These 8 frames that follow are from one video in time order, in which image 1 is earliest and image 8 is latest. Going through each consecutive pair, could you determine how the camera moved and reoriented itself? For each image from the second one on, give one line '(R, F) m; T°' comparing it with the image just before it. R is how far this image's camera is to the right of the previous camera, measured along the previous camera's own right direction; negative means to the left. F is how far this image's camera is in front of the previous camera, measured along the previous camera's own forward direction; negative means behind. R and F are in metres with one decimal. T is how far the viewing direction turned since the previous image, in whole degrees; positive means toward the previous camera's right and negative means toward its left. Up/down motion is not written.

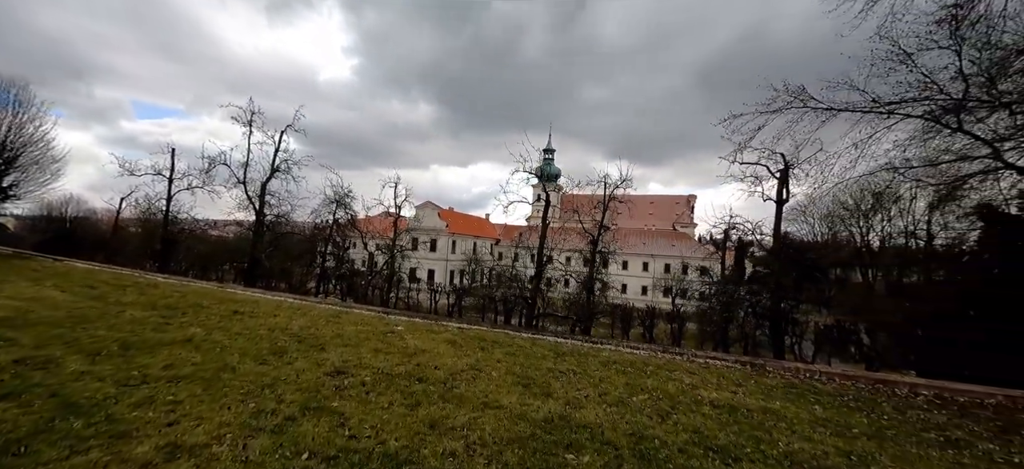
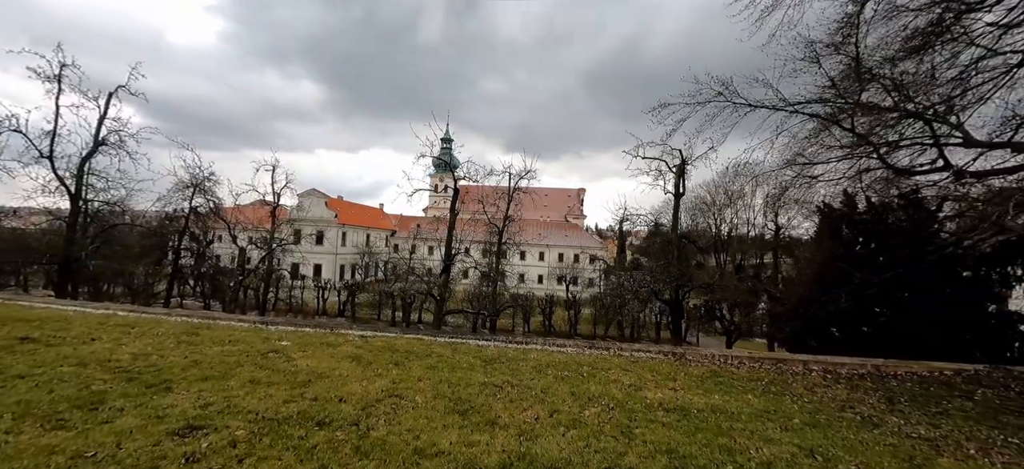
(-0.3, +1.0) m; +14°
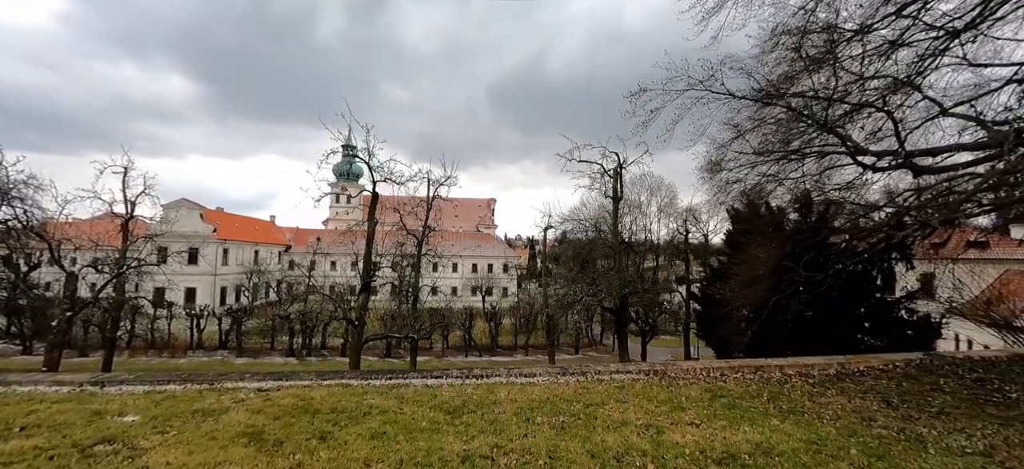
(-0.6, +1.5) m; +12°
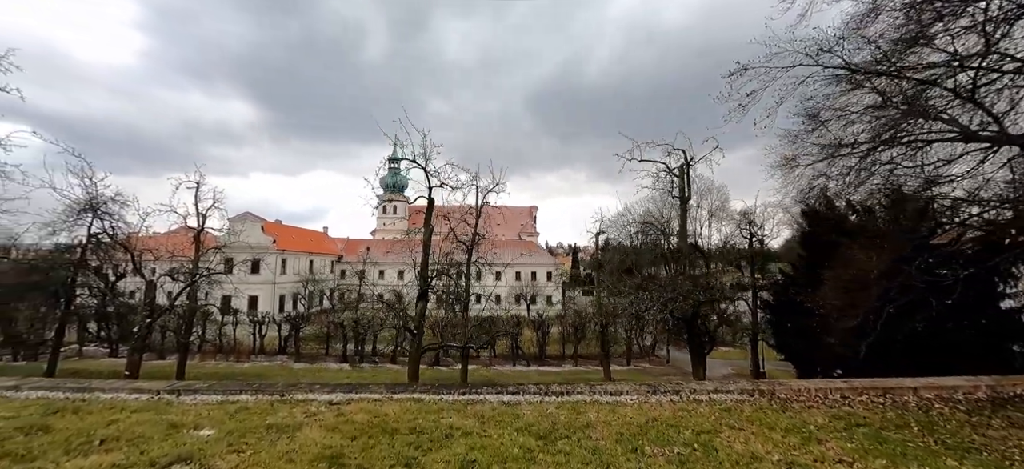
(-0.5, +0.5) m; -6°
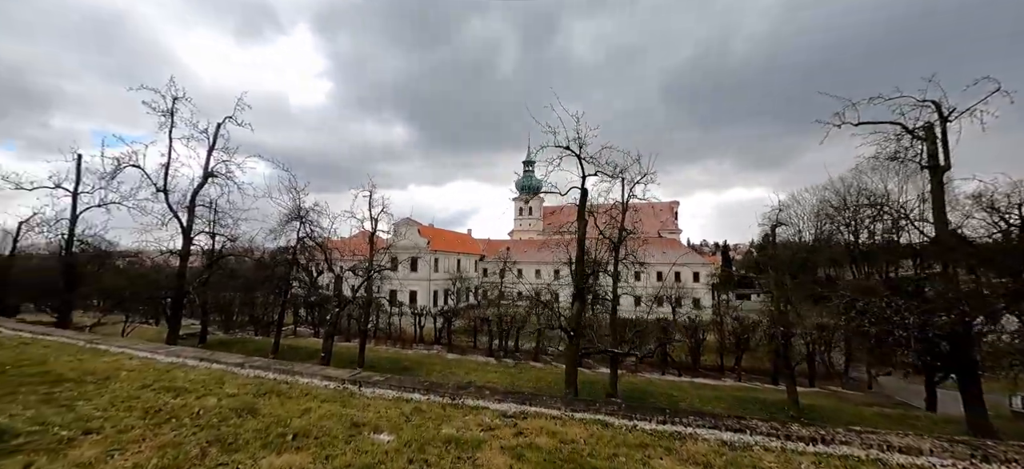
(-0.7, +1.0) m; -18°
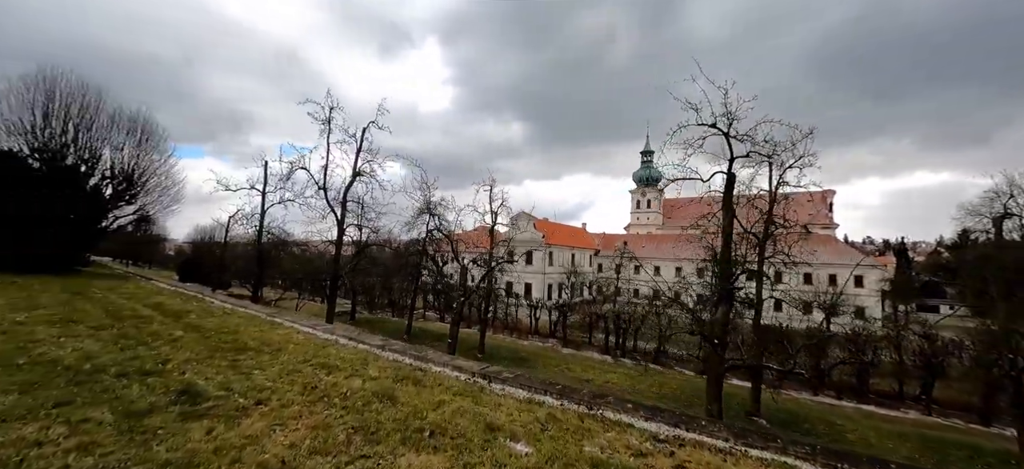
(-0.4, +0.6) m; -15°
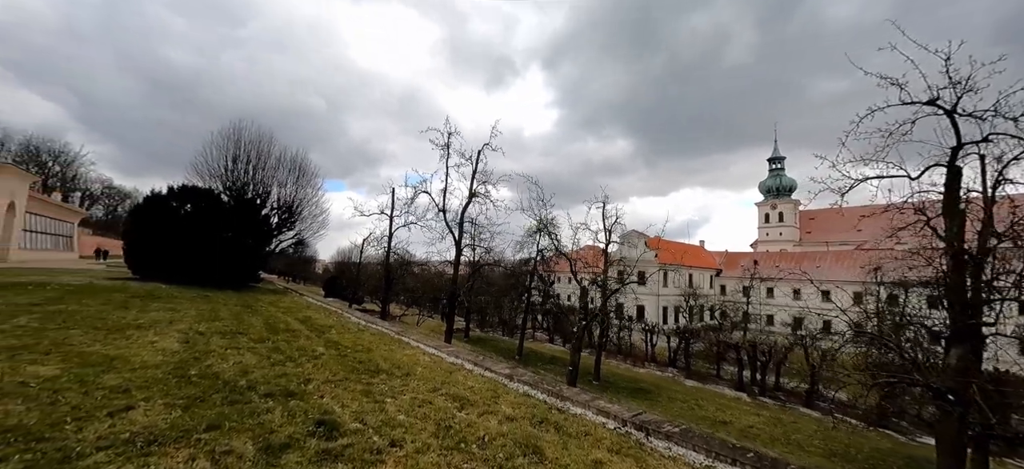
(-0.8, +1.1) m; -14°
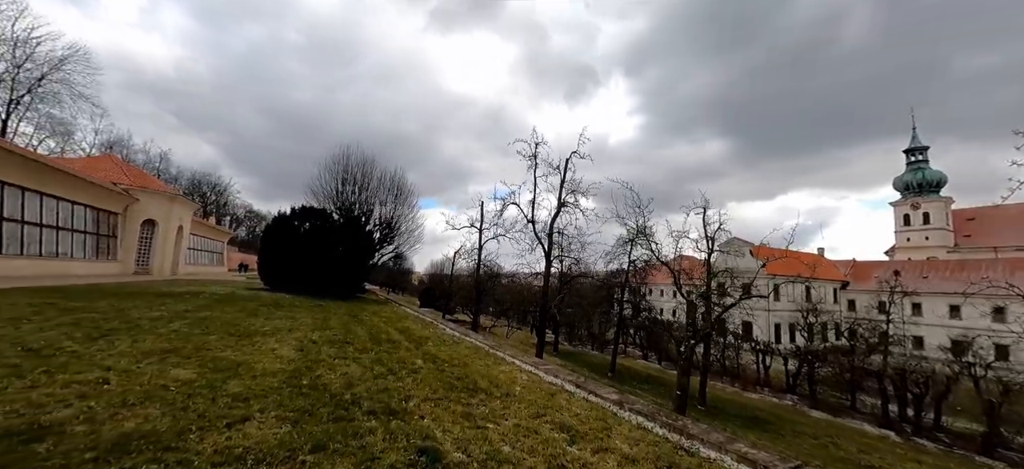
(-0.4, +0.8) m; -11°
